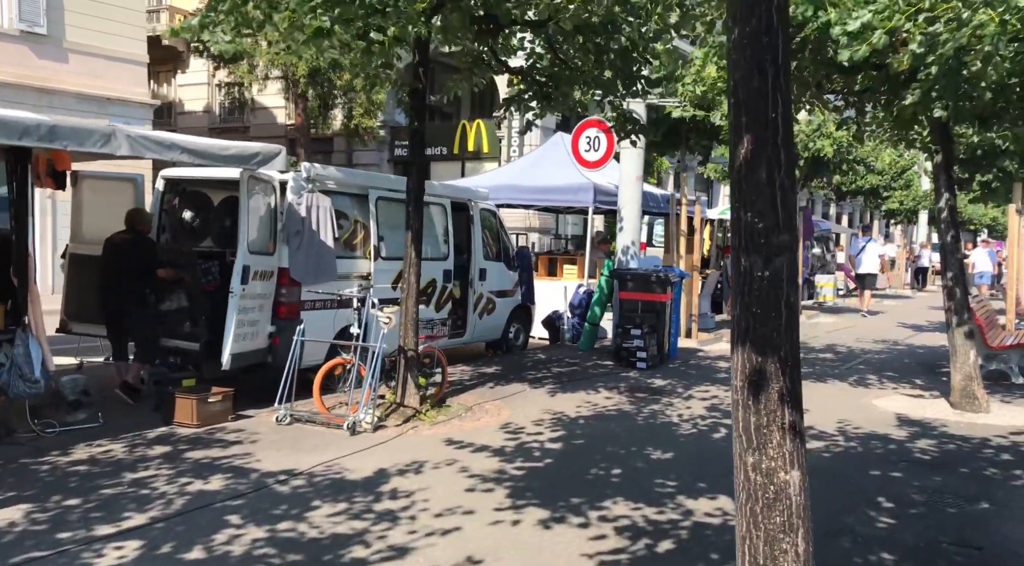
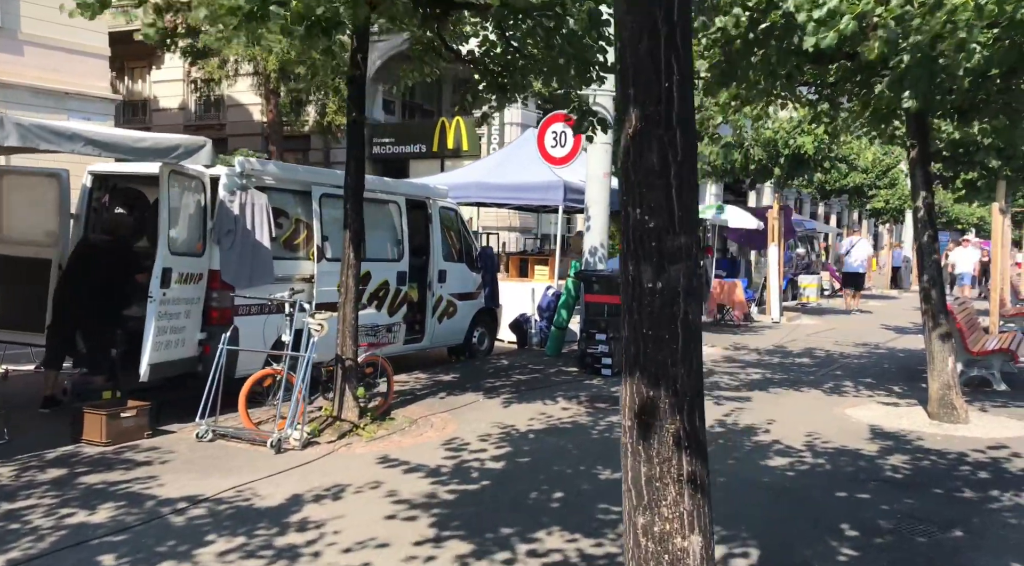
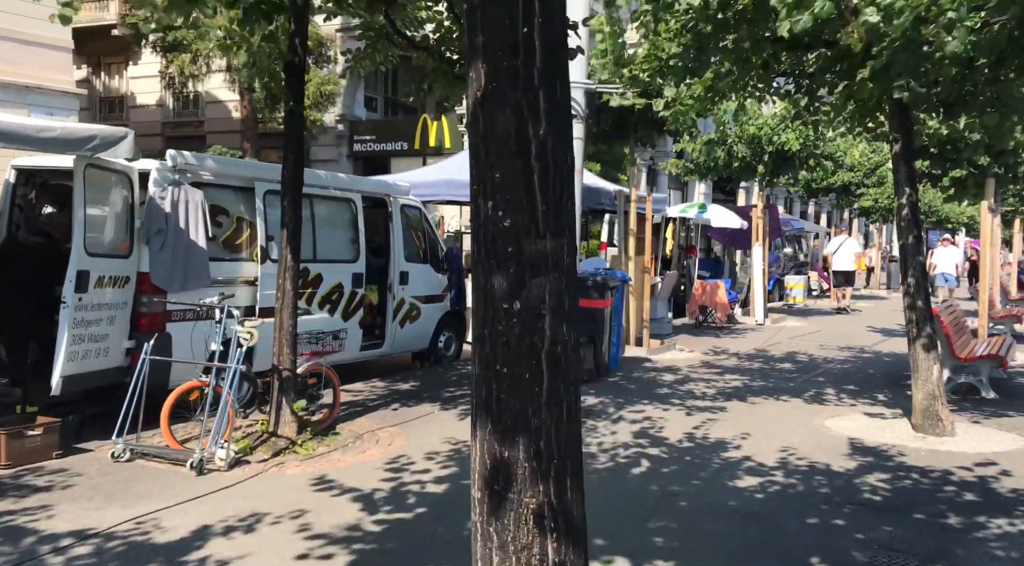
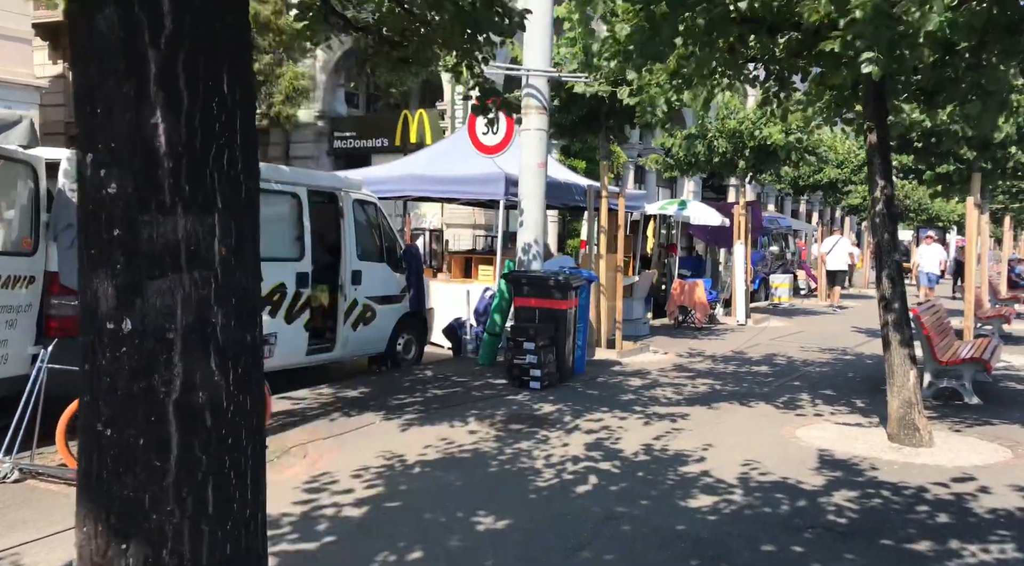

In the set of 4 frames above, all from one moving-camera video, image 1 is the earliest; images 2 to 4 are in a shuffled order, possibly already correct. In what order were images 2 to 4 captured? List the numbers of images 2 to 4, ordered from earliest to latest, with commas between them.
2, 3, 4
